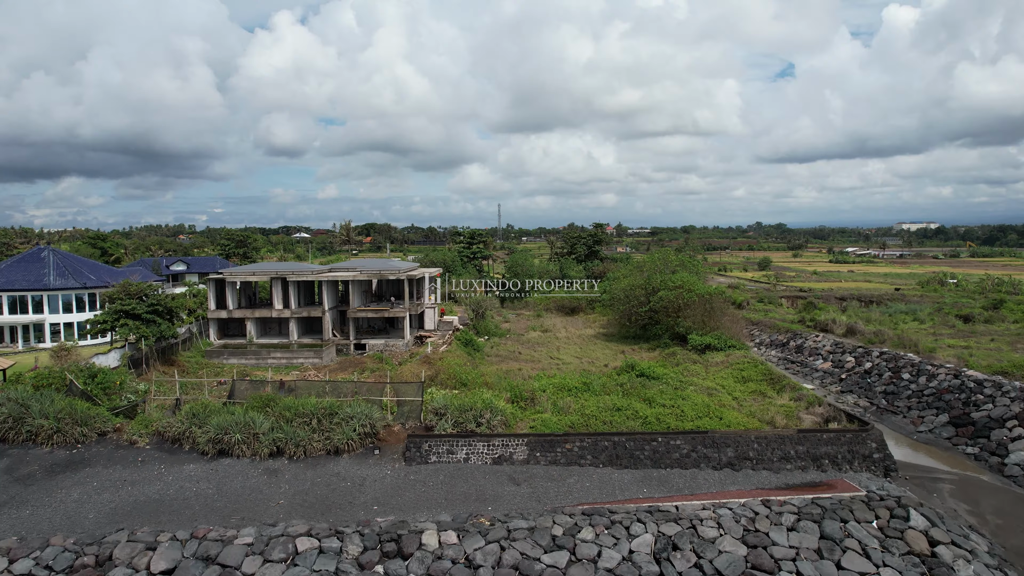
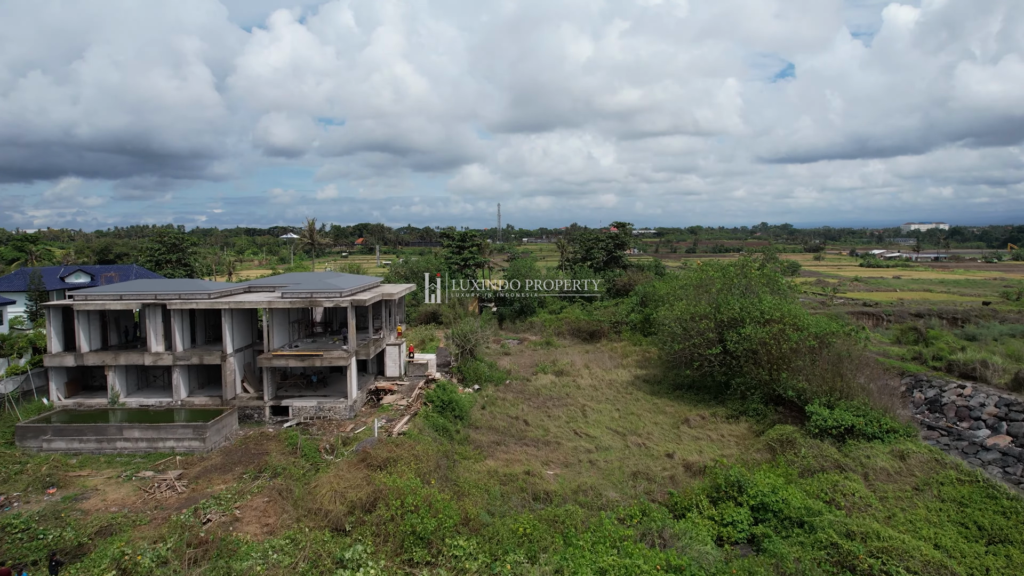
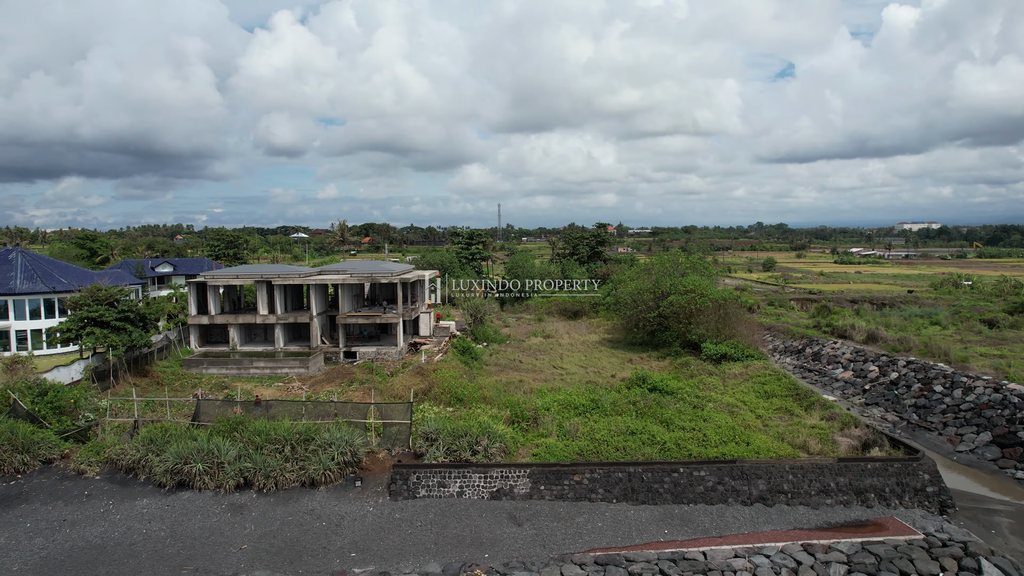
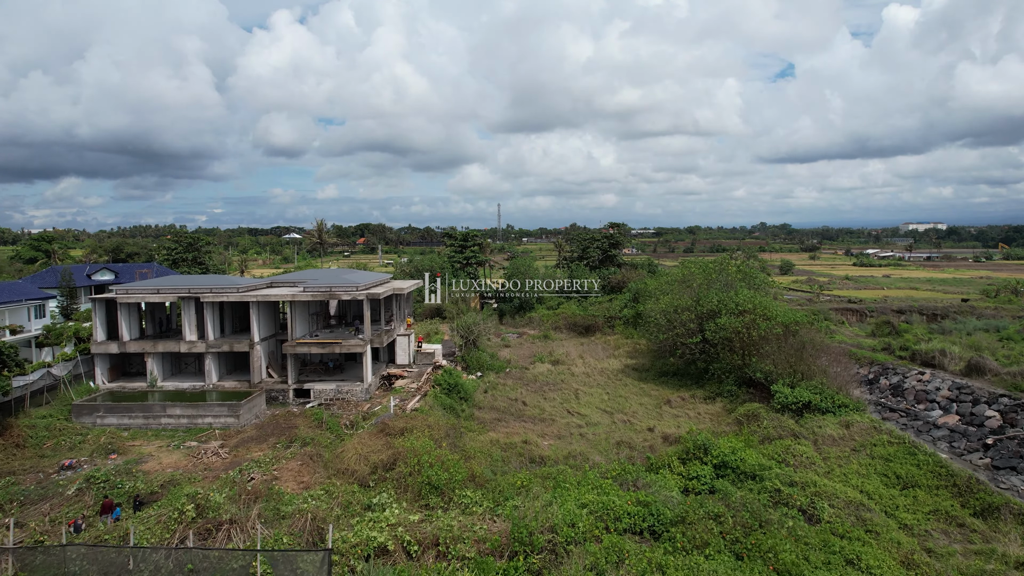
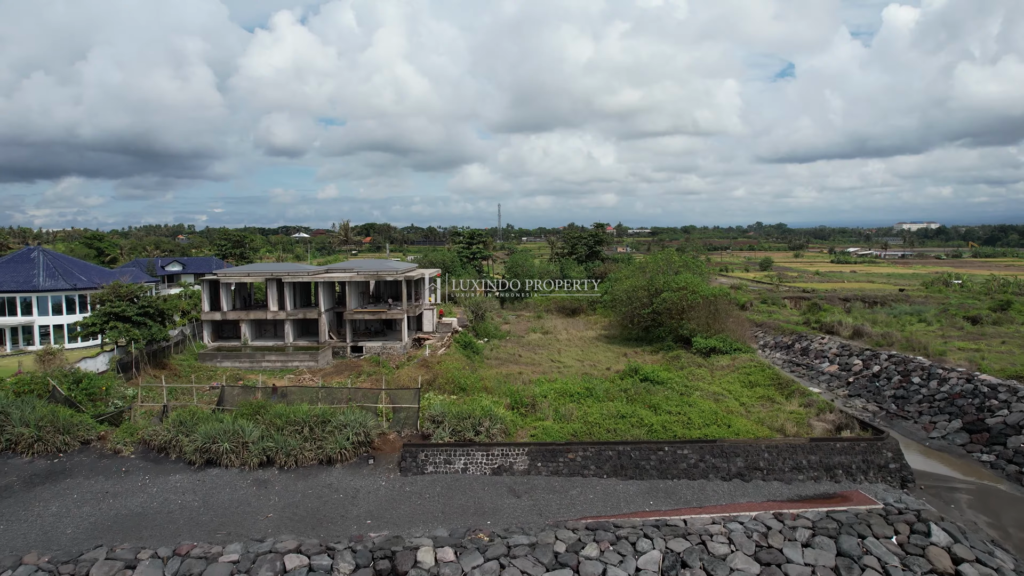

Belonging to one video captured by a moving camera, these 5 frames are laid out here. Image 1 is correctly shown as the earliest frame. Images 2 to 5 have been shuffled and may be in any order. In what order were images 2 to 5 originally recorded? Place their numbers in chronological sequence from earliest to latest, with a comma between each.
5, 3, 4, 2
